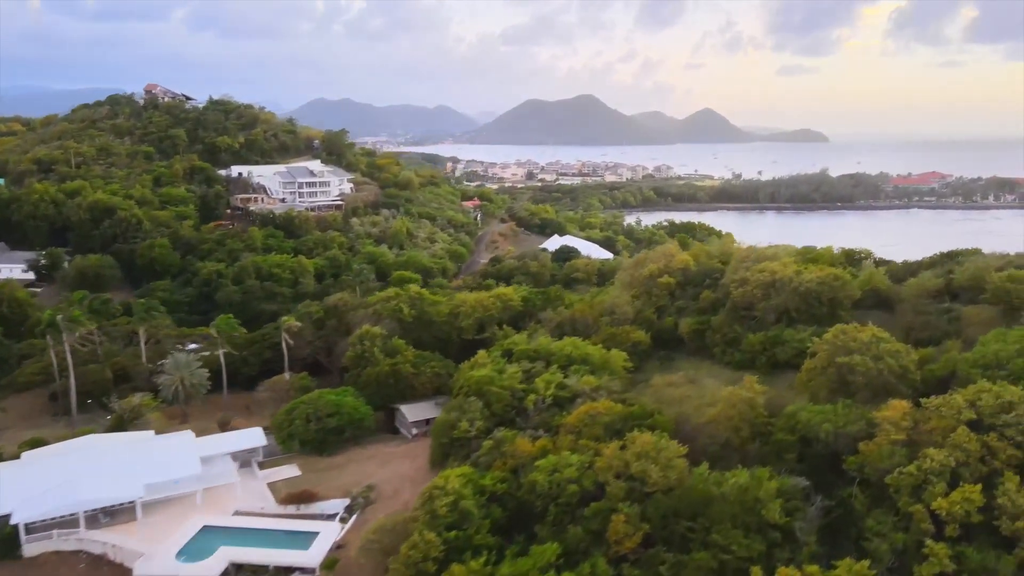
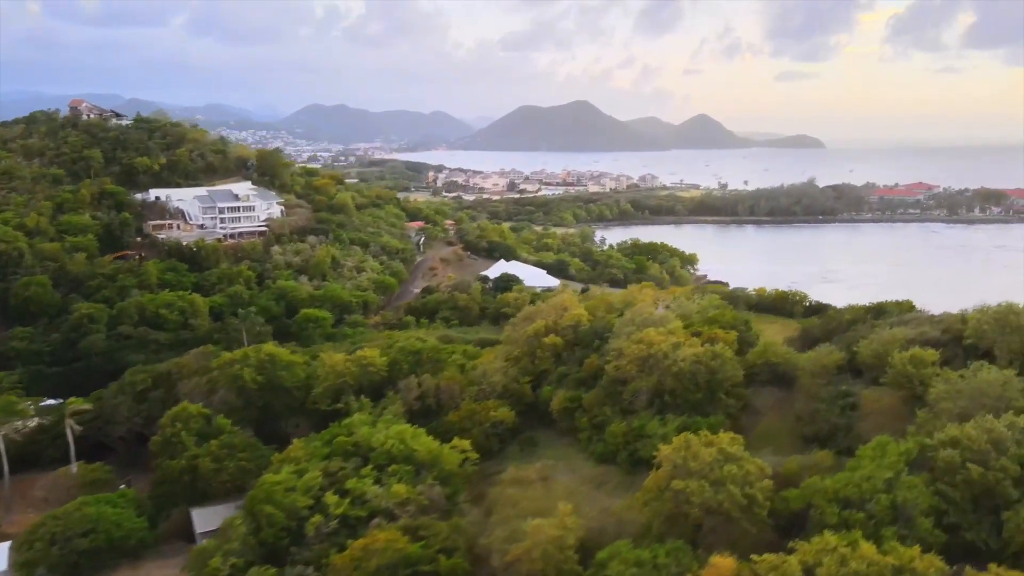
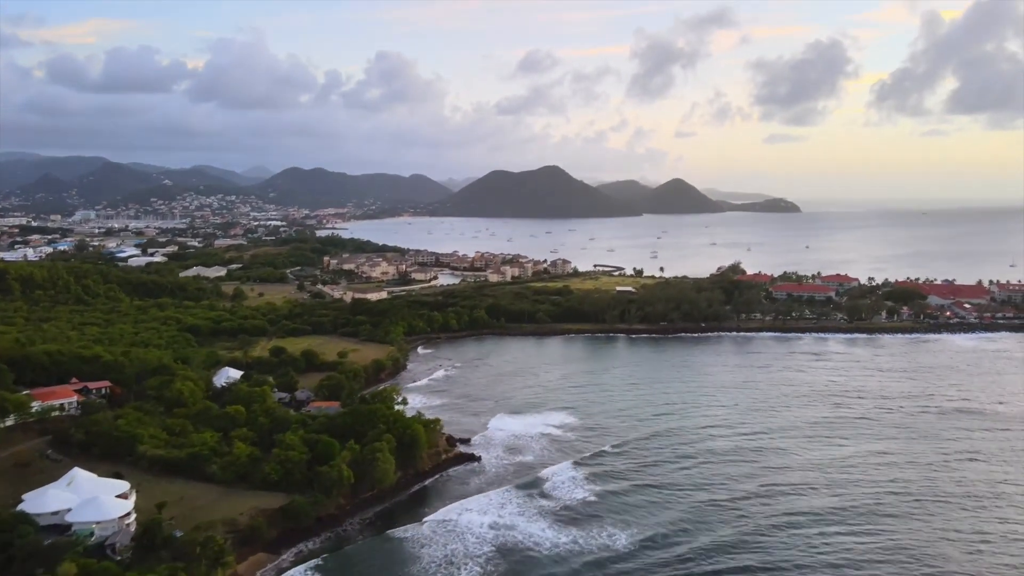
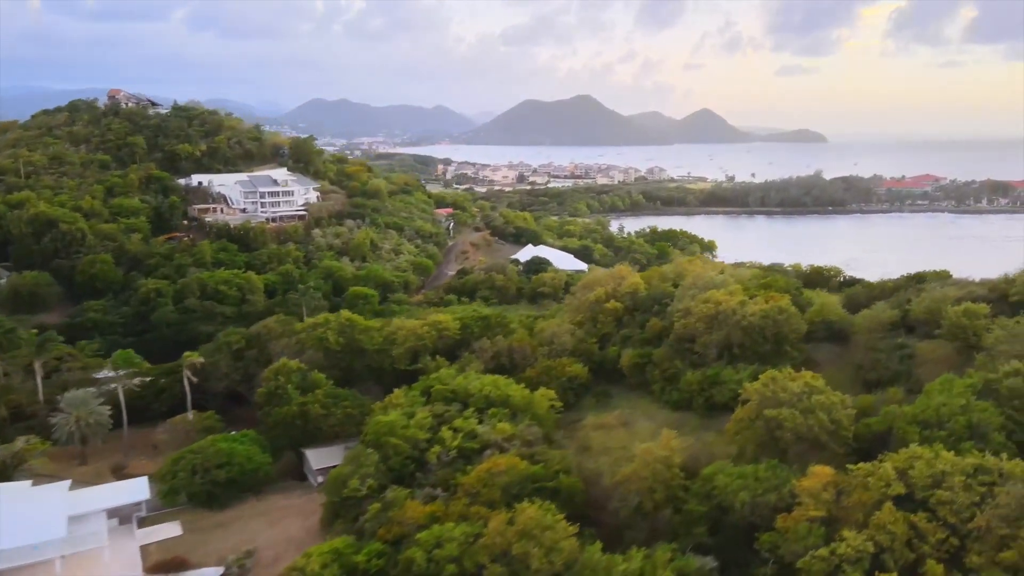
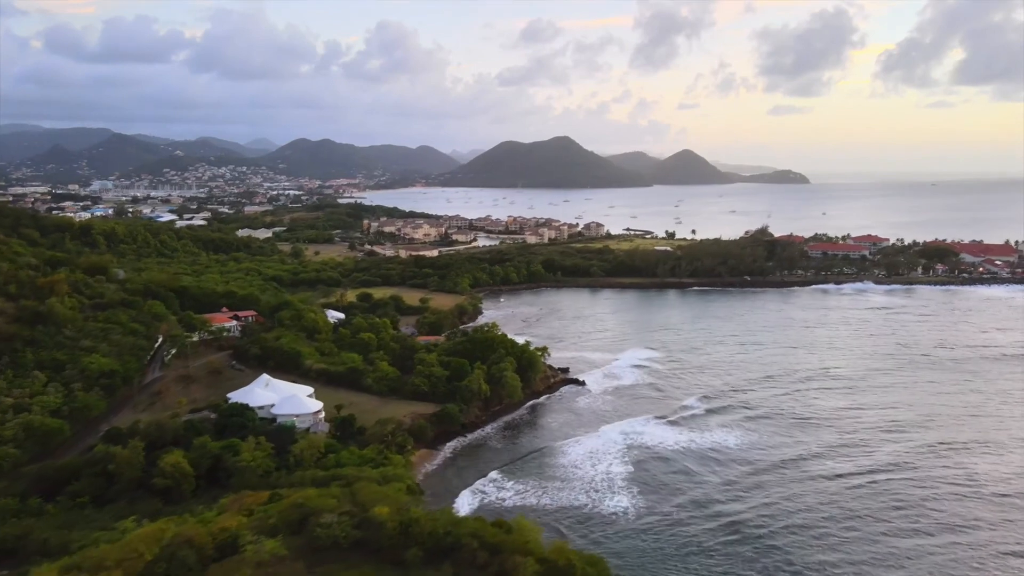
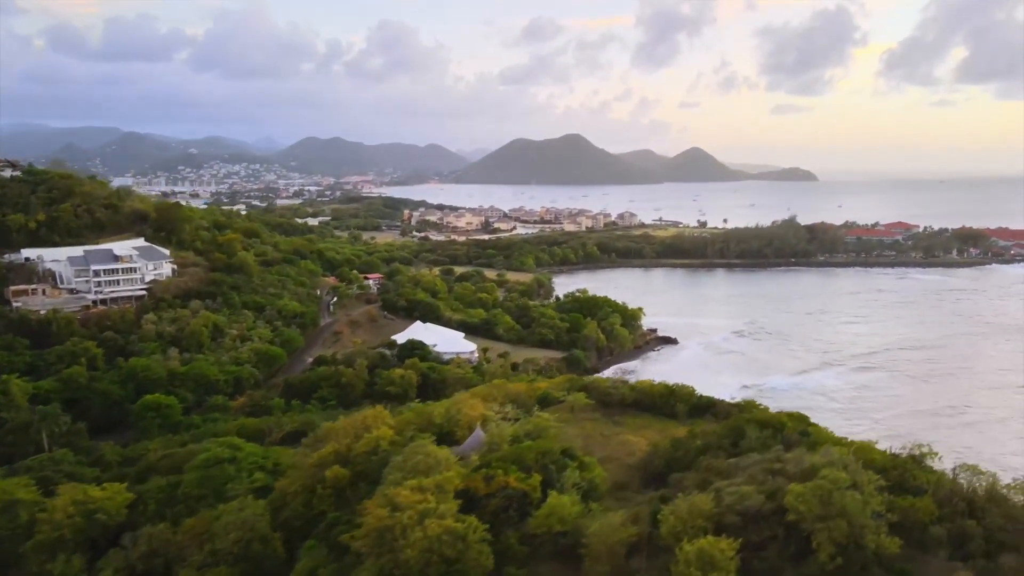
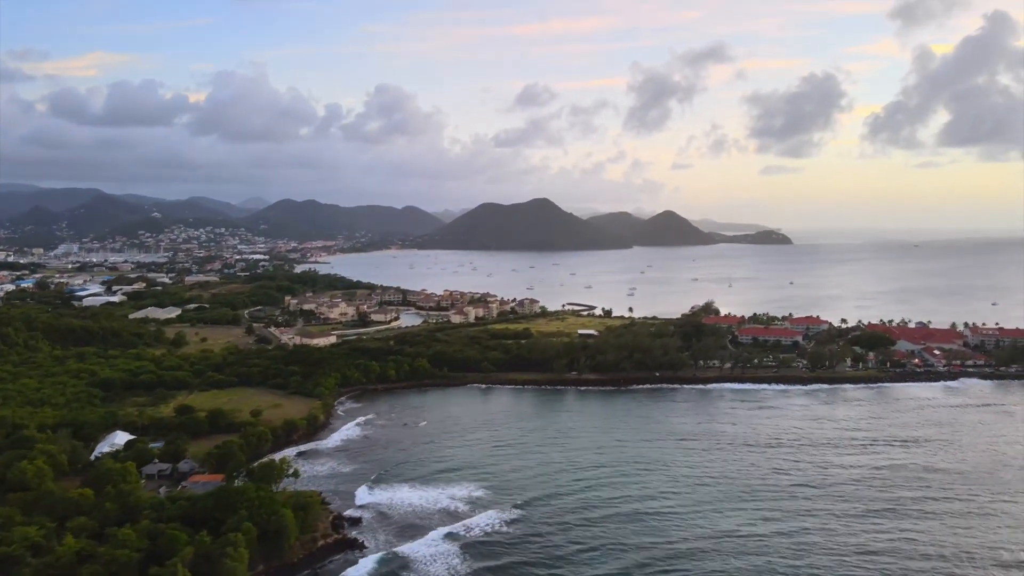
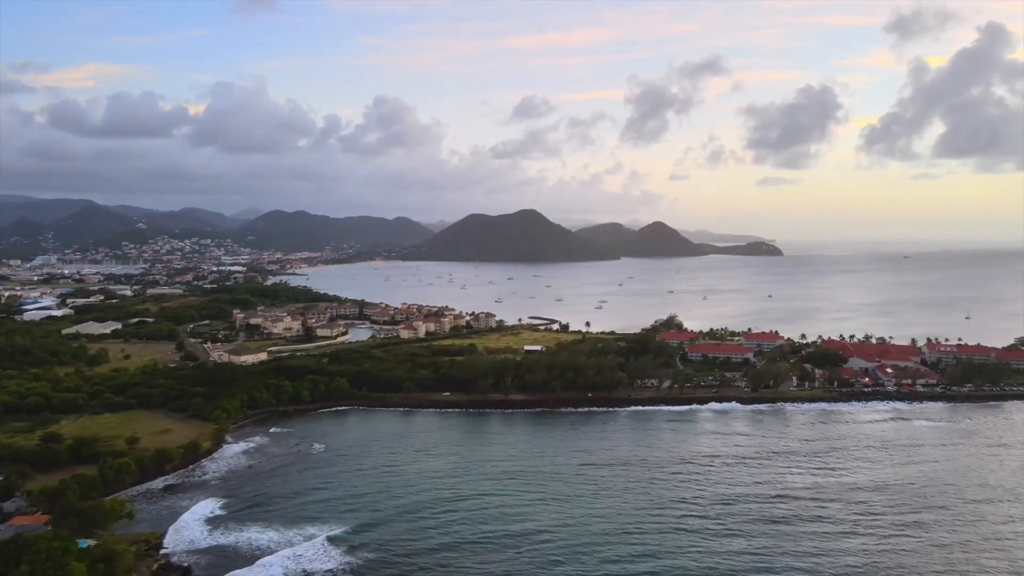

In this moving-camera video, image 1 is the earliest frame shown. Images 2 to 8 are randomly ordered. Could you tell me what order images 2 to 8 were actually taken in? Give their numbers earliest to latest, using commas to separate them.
4, 2, 6, 5, 3, 7, 8
